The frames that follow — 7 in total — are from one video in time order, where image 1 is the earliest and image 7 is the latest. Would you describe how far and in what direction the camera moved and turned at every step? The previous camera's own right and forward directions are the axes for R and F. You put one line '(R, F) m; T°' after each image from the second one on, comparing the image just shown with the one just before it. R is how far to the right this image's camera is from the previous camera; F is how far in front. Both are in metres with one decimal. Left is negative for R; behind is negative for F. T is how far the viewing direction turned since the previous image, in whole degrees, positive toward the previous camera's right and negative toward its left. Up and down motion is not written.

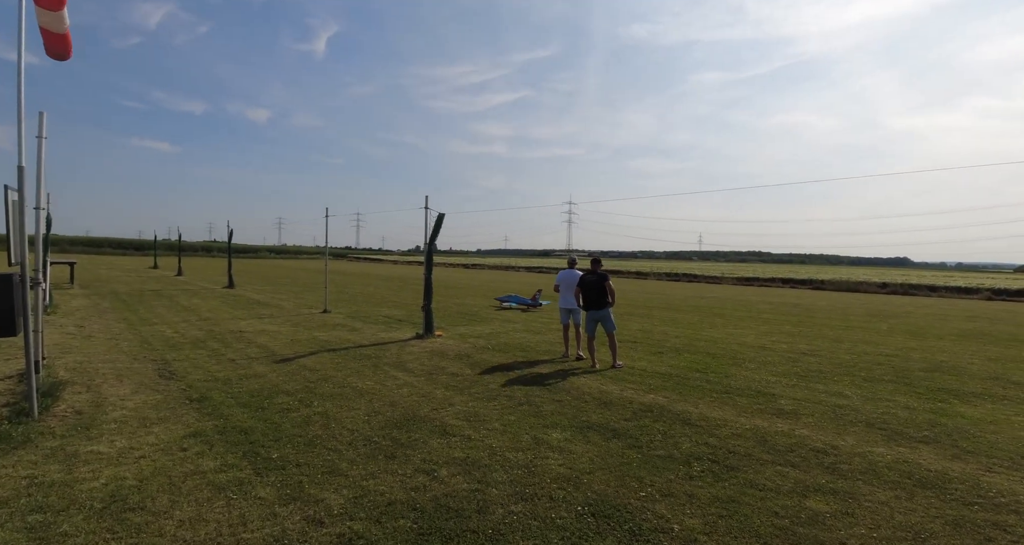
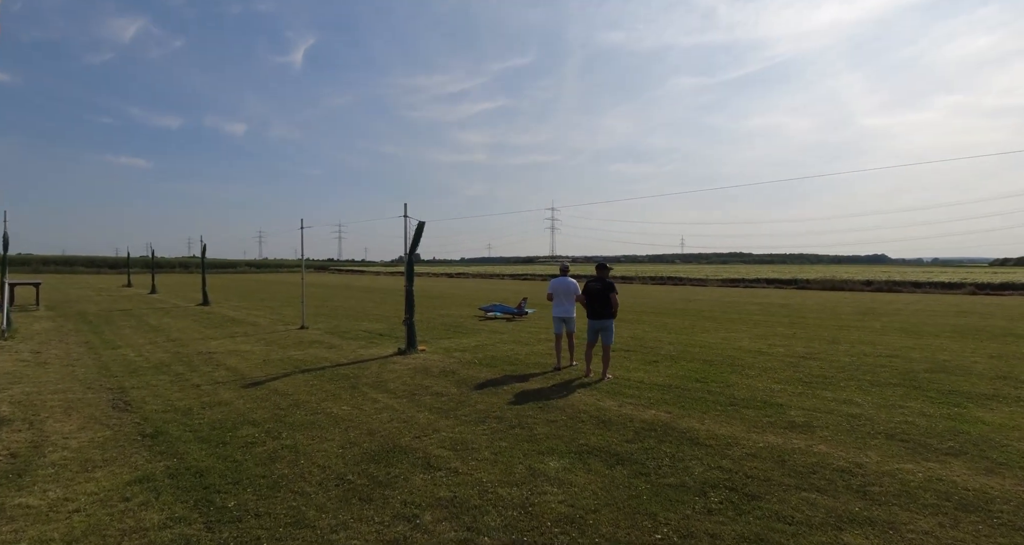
(0.0, +0.5) m; +2°
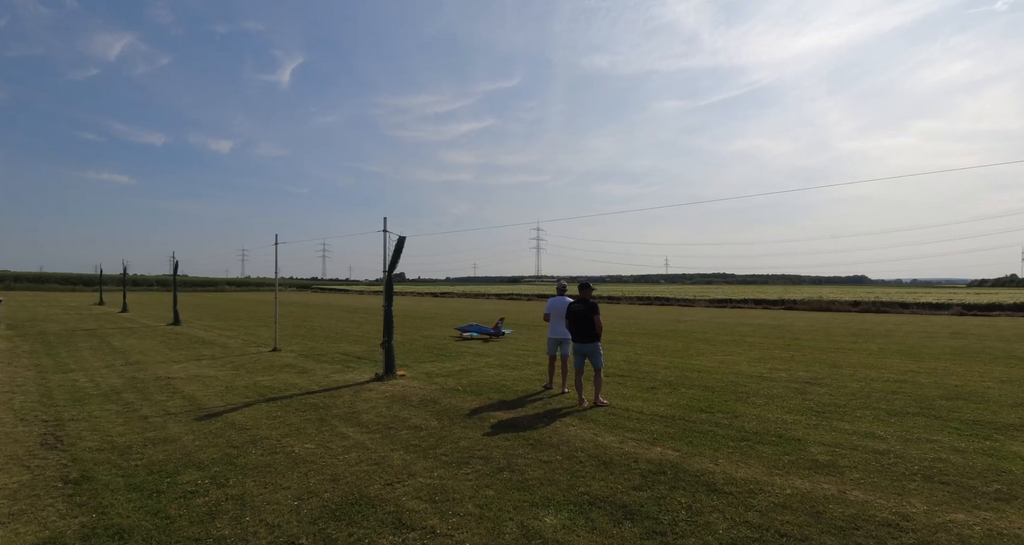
(0.0, +0.7) m; +1°
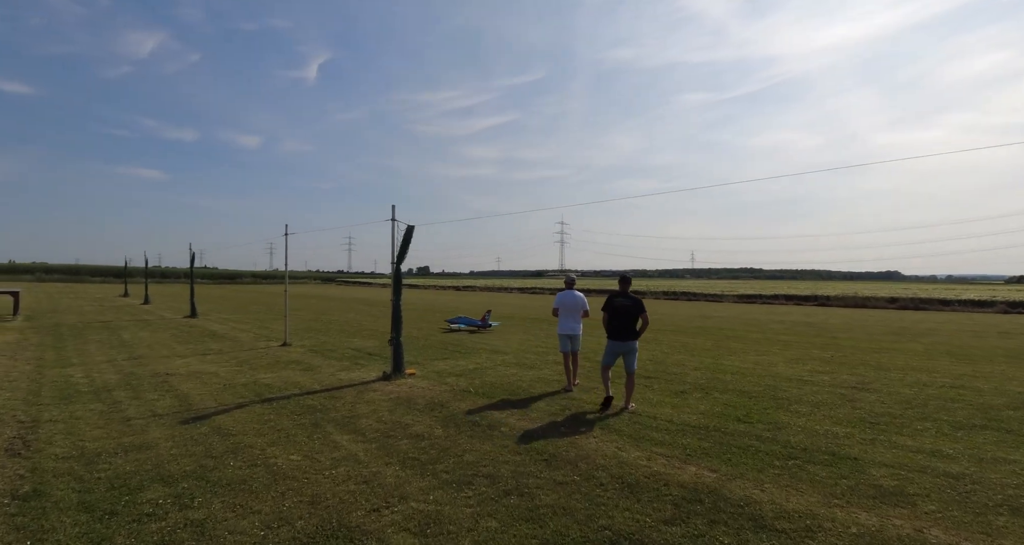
(+0.1, +0.8) m; -3°
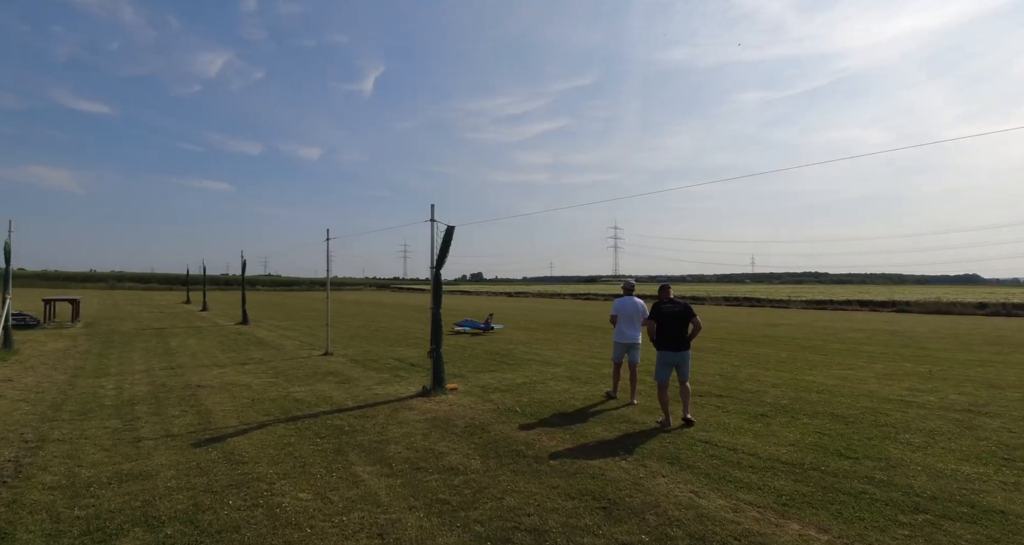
(0.0, +1.0) m; -6°
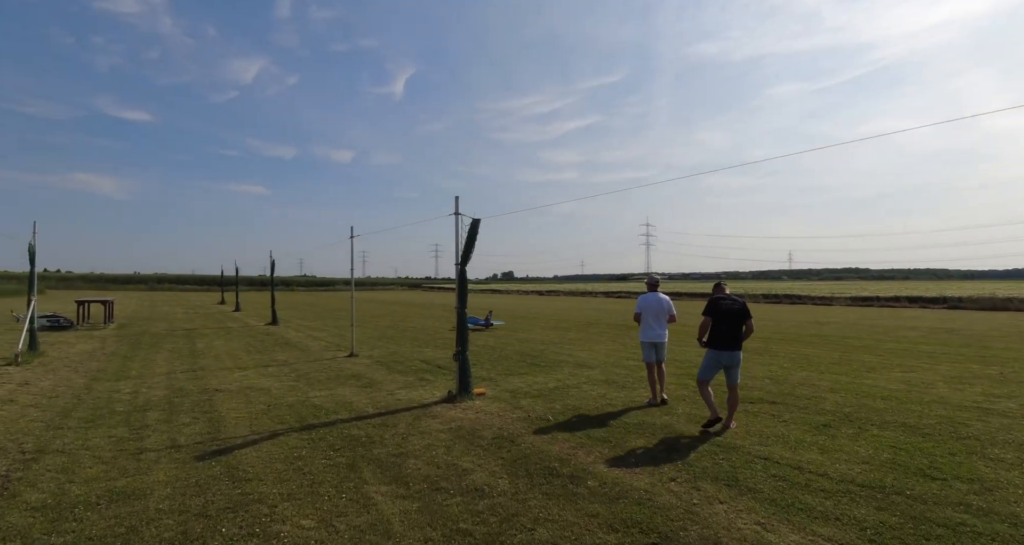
(0.0, +0.6) m; -3°
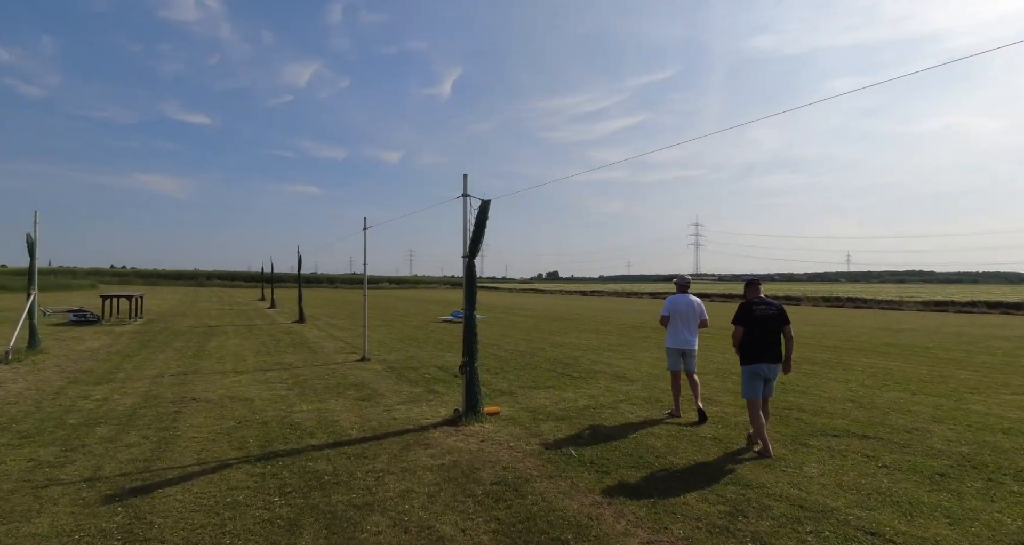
(+0.4, +1.5) m; -5°
